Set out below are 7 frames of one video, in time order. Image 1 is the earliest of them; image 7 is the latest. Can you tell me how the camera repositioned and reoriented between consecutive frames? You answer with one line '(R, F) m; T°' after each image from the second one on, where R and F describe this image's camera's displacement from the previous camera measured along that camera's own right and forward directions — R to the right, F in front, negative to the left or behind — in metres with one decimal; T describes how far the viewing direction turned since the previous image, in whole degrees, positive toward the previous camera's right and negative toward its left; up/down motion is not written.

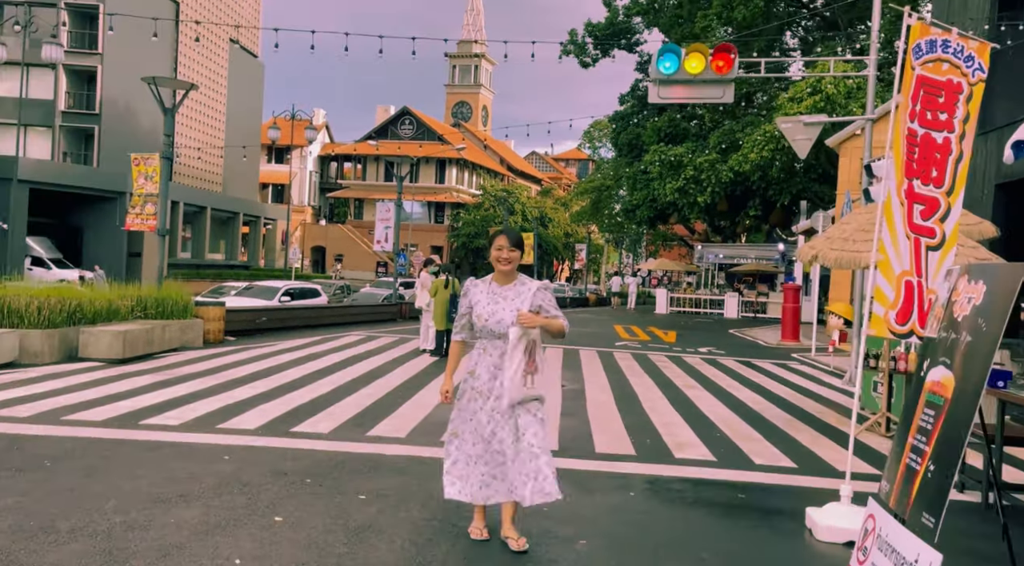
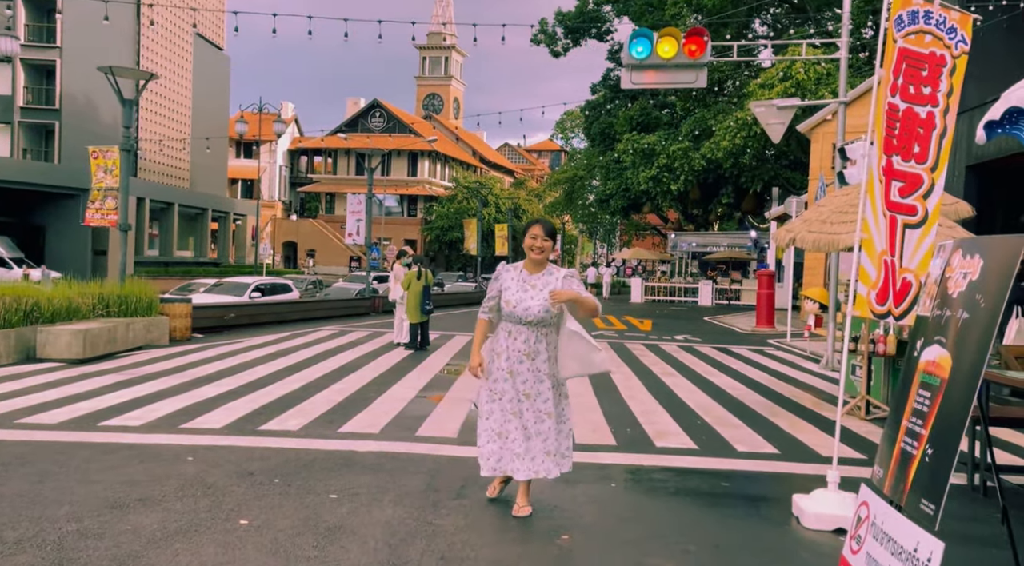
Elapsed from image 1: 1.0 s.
(0.0, +0.2) m; +2°
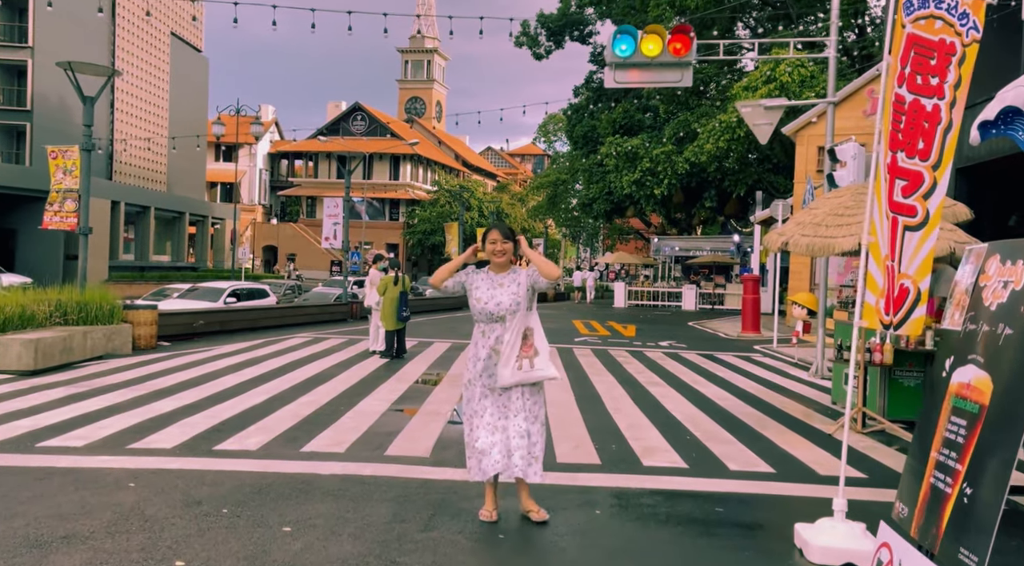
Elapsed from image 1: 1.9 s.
(+0.1, +0.5) m; +1°
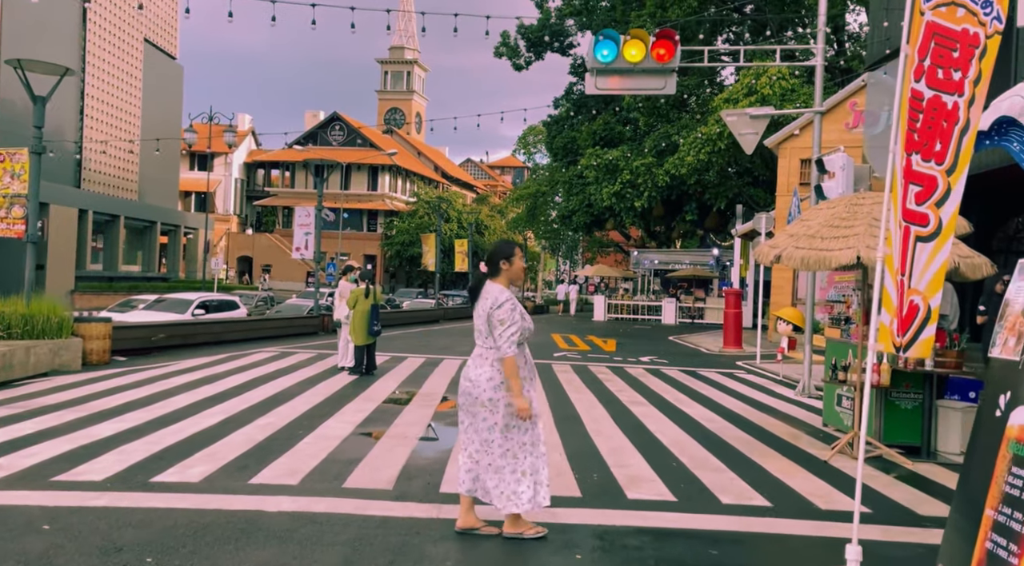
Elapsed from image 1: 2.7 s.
(0.0, +0.6) m; +1°
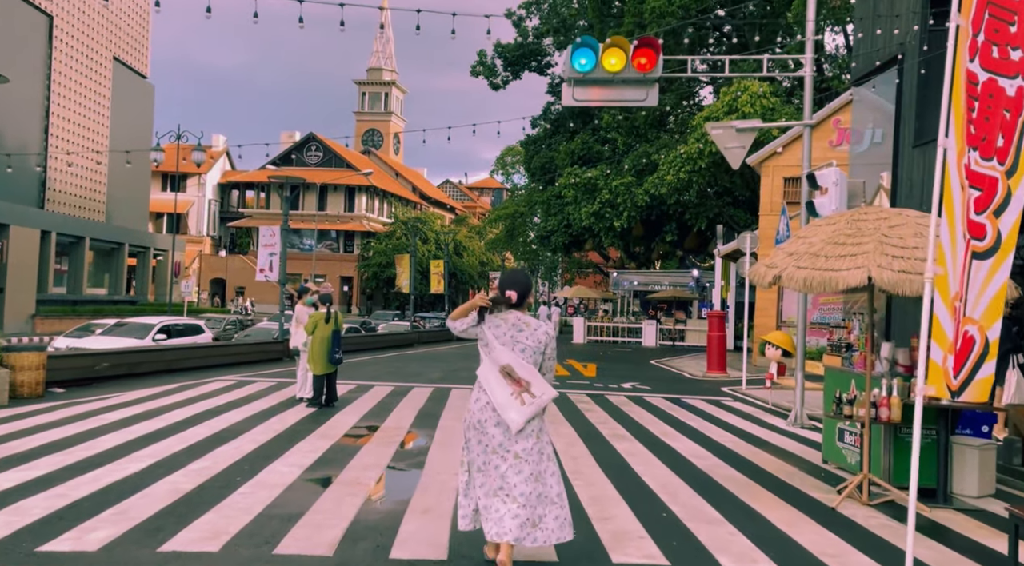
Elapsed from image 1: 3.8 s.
(+0.1, +0.9) m; +1°
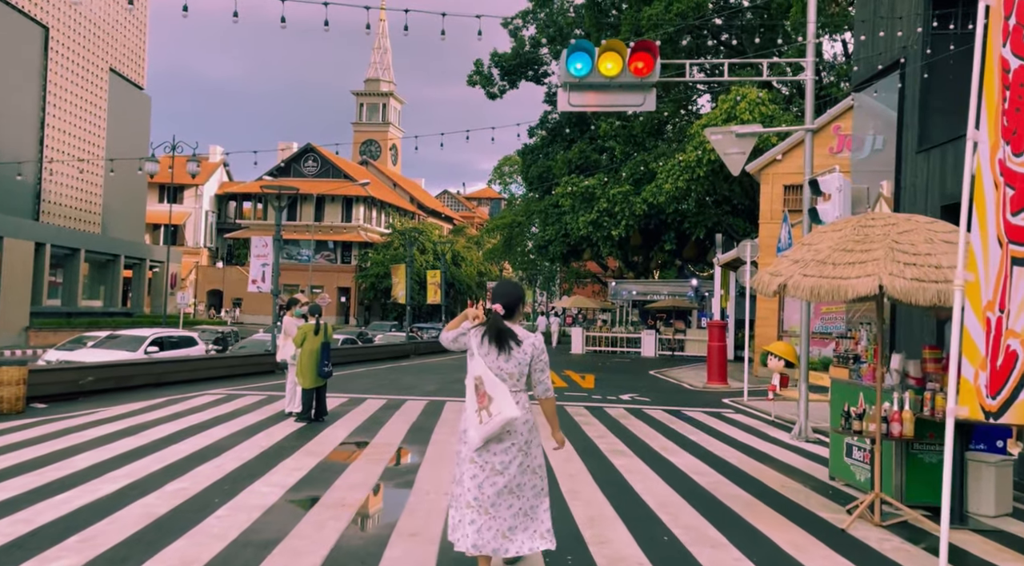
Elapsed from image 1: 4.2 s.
(+0.1, +0.3) m; 0°
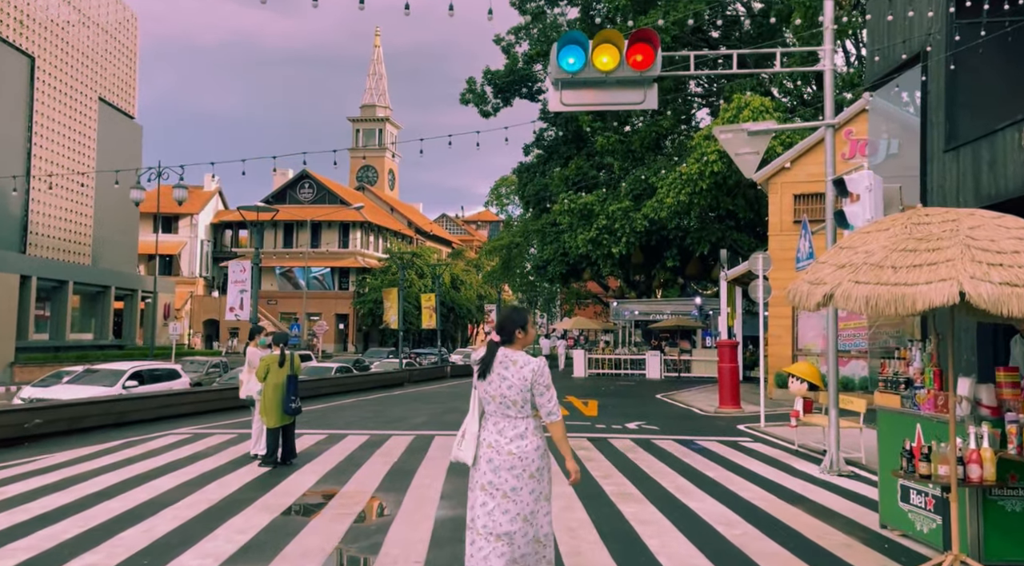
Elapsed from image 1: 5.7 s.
(+0.1, +1.3) m; 0°
